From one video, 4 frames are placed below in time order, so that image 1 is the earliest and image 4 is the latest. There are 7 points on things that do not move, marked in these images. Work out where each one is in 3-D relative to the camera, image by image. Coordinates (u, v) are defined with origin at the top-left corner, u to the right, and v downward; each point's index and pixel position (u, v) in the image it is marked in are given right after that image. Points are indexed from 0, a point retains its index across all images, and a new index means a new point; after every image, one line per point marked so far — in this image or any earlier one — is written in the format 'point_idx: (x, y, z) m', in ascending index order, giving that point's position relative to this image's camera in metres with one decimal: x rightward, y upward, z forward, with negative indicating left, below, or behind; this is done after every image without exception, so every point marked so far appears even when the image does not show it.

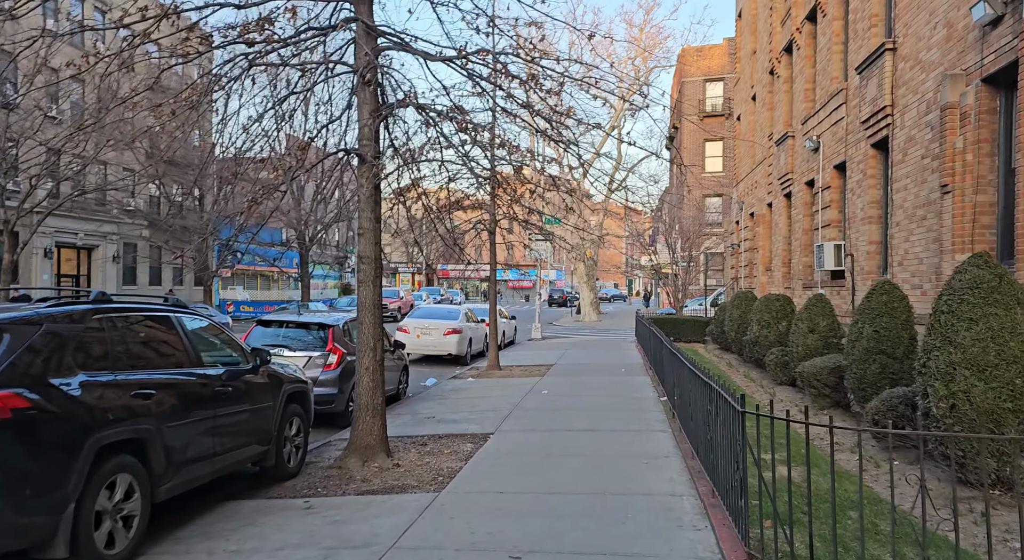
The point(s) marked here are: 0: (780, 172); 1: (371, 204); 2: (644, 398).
0: (+5.6, +2.3, +13.1) m
1: (-1.4, +0.8, +6.4) m
2: (+2.0, -1.8, +9.3) m
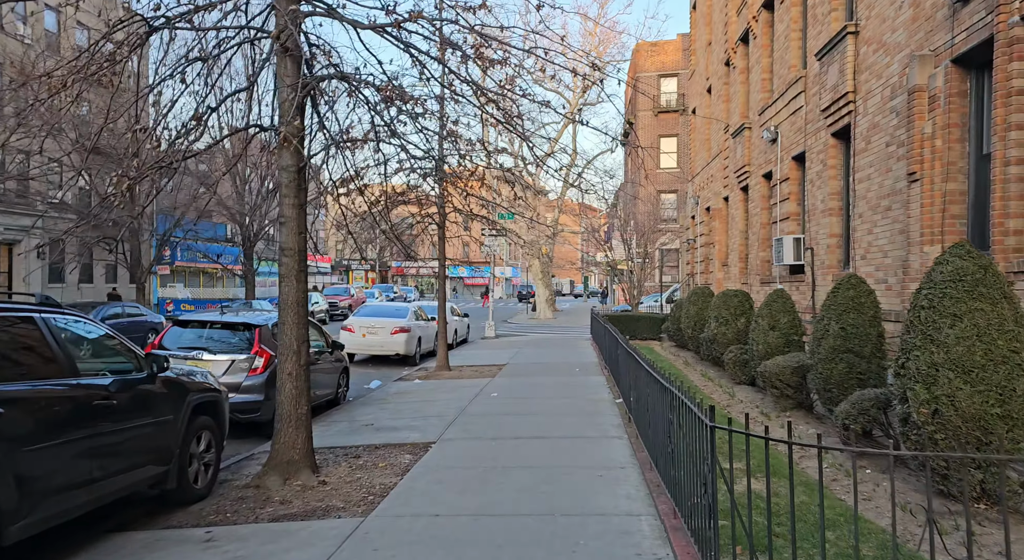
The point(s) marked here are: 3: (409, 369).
0: (+4.6, +2.4, +12.9) m
1: (-2.0, +0.8, +5.6) m
2: (+1.2, -1.7, +8.8) m
3: (-2.2, -1.9, +13.5) m
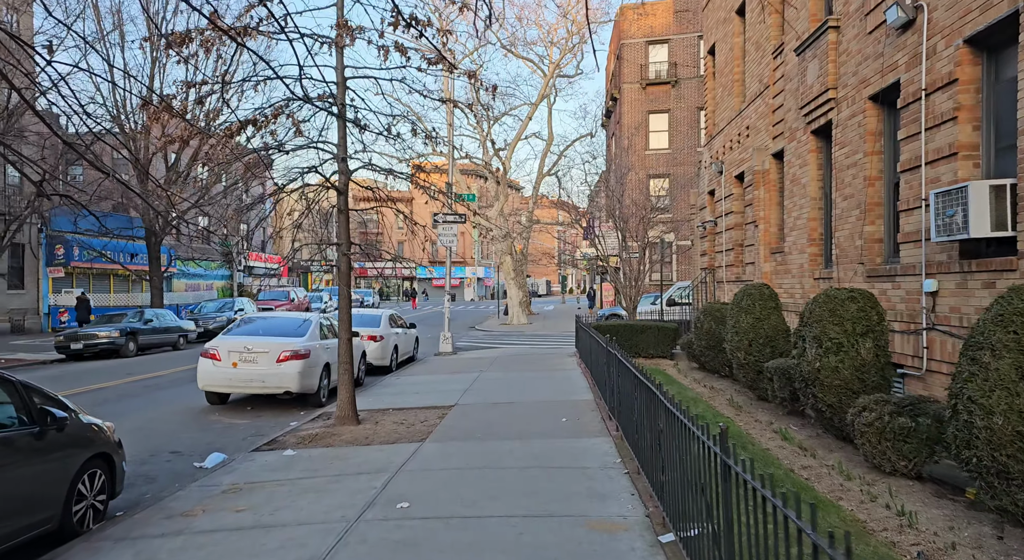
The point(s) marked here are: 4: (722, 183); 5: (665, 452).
0: (+3.9, +2.5, +8.3) m
1: (-2.4, +0.9, +0.9) m
2: (+0.7, -1.6, +4.2) m
3: (-2.9, -1.9, +8.7) m
4: (+4.6, +2.1, +14.0) m
5: (+1.1, -1.2, +4.3) m
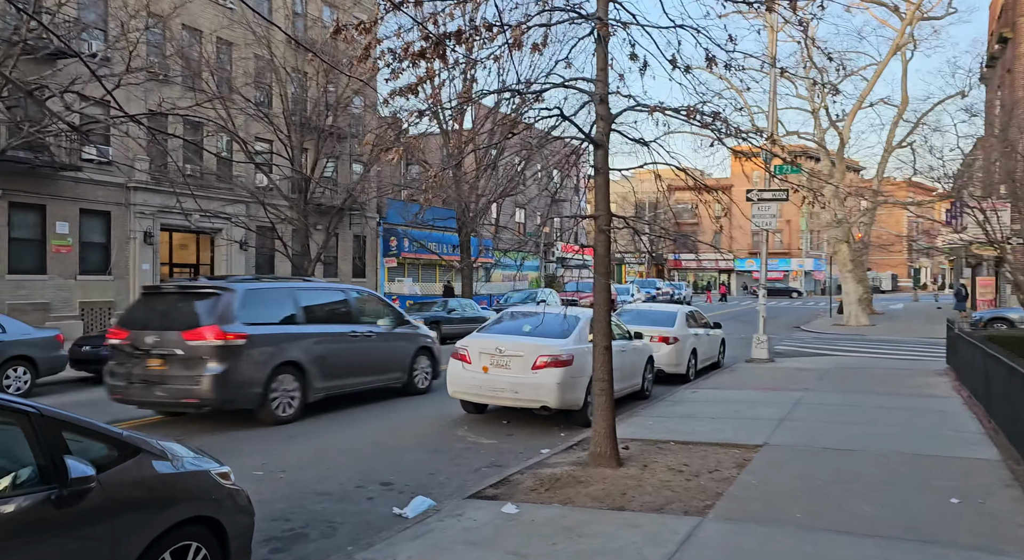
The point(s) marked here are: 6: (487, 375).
0: (+6.4, +2.5, +3.4) m
1: (-2.7, +0.9, -0.2) m
2: (+1.6, -1.6, +1.3) m
3: (+0.6, -1.8, +6.9) m
4: (+9.7, +2.2, +8.1) m
5: (+2.0, -1.2, +1.3) m
6: (-0.3, -1.1, +7.5) m
